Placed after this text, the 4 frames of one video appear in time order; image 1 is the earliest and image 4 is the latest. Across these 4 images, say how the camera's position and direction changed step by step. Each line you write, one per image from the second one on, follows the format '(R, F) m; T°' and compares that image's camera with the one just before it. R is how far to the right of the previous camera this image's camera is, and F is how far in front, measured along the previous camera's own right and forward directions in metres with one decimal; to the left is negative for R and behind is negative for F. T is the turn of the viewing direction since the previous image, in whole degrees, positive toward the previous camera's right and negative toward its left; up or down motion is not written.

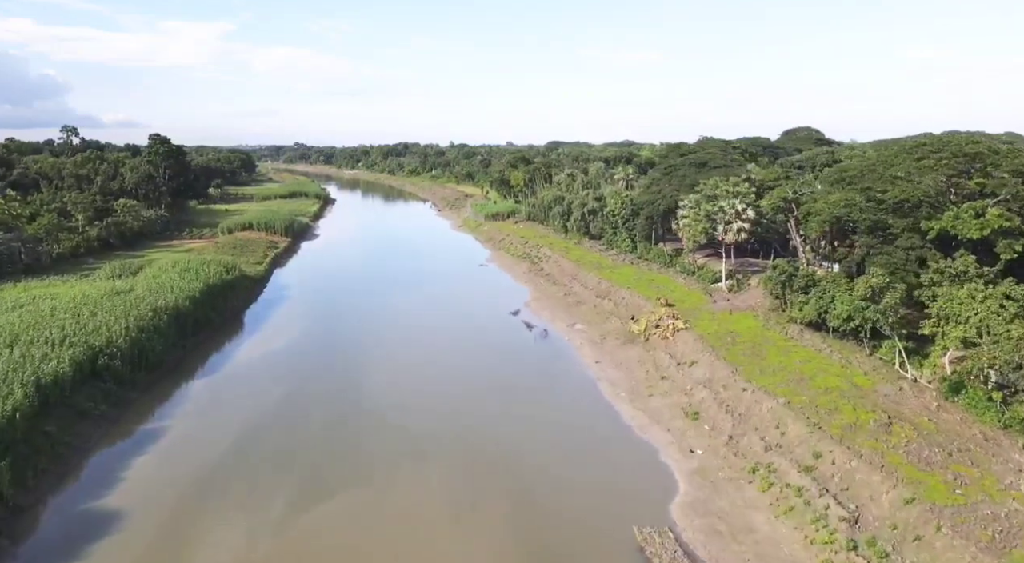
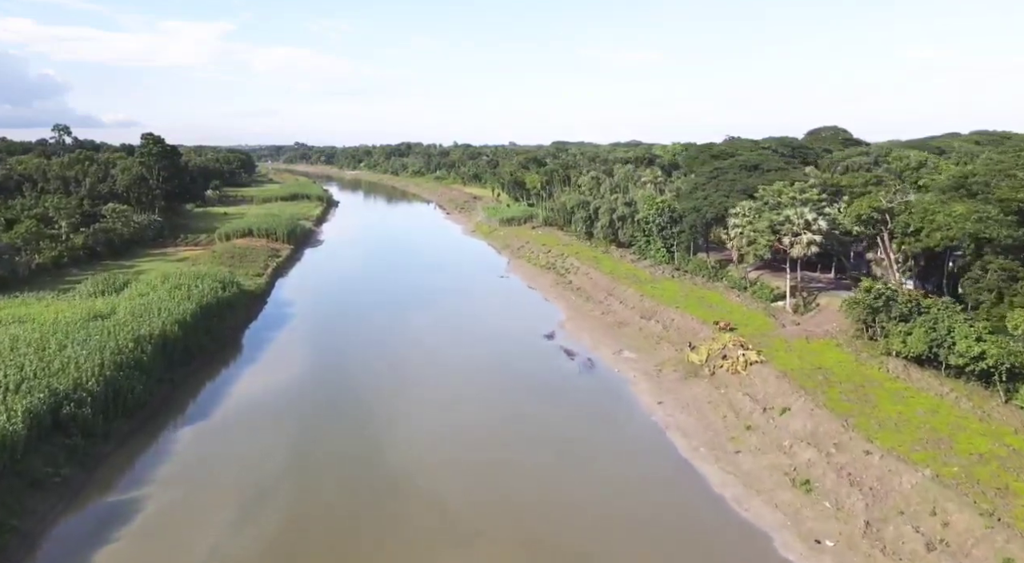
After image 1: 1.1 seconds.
(-1.8, +4.9) m; 0°
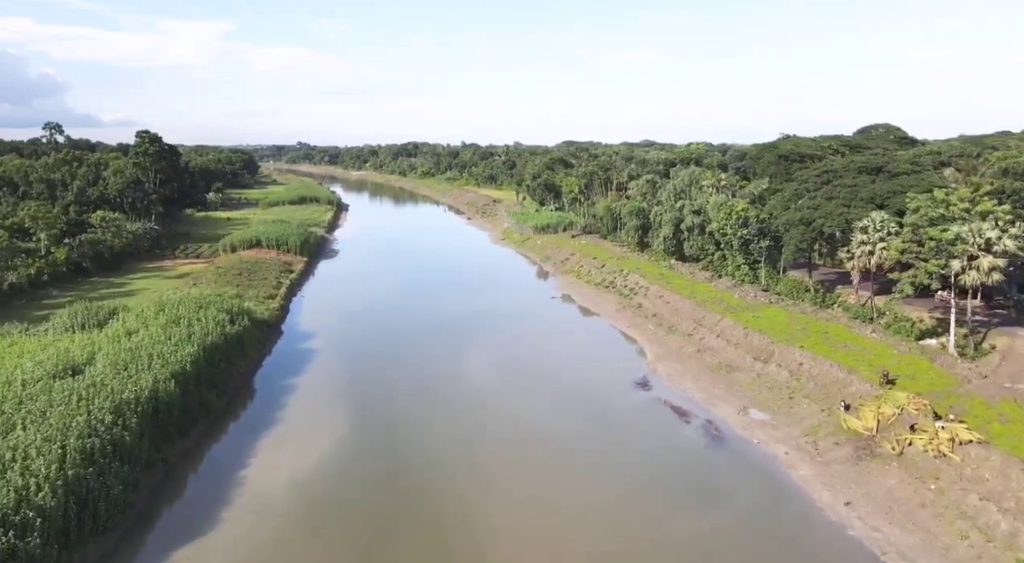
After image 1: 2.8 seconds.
(-3.5, +7.7) m; 0°
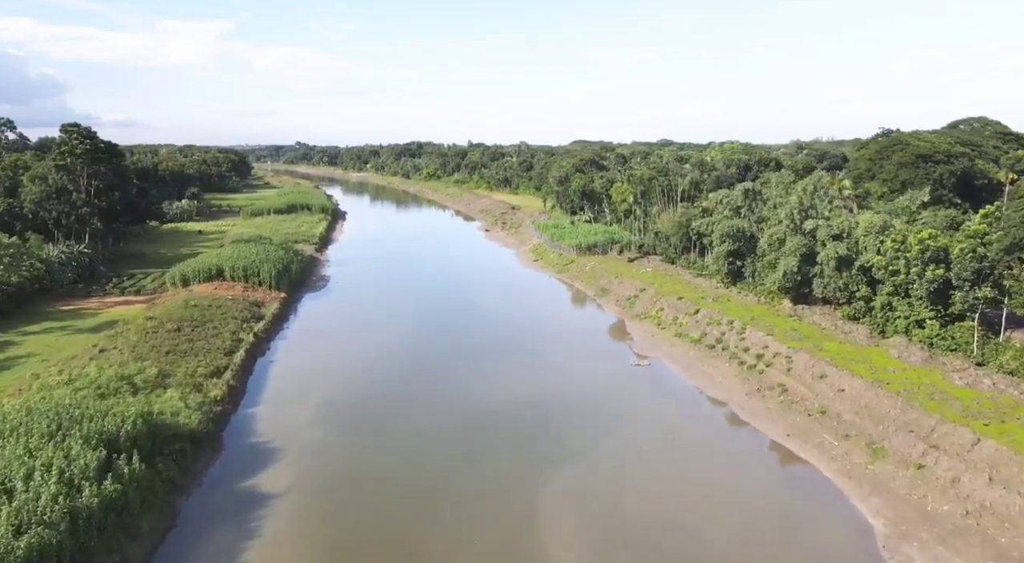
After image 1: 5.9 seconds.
(-2.9, +15.2) m; 0°
